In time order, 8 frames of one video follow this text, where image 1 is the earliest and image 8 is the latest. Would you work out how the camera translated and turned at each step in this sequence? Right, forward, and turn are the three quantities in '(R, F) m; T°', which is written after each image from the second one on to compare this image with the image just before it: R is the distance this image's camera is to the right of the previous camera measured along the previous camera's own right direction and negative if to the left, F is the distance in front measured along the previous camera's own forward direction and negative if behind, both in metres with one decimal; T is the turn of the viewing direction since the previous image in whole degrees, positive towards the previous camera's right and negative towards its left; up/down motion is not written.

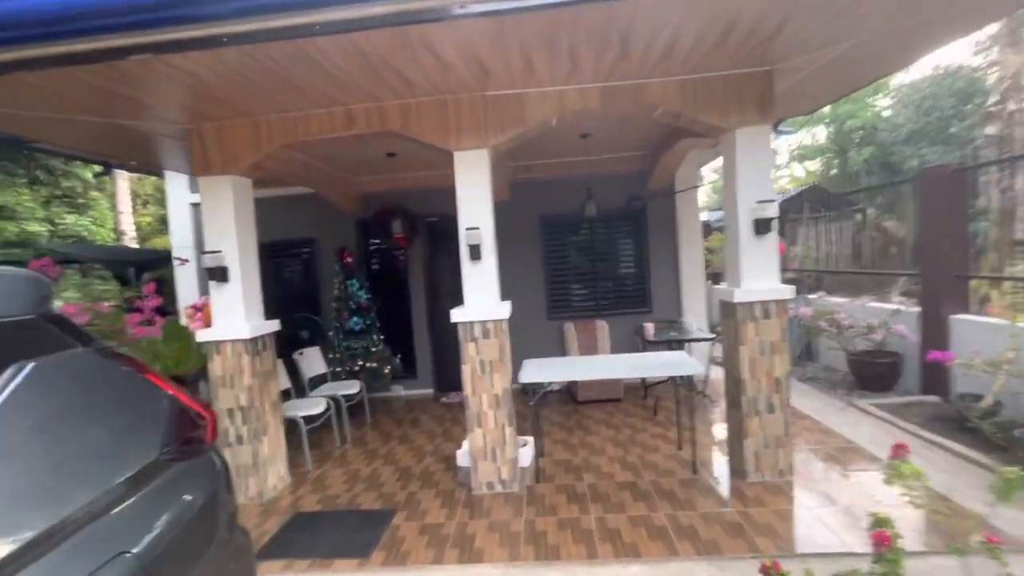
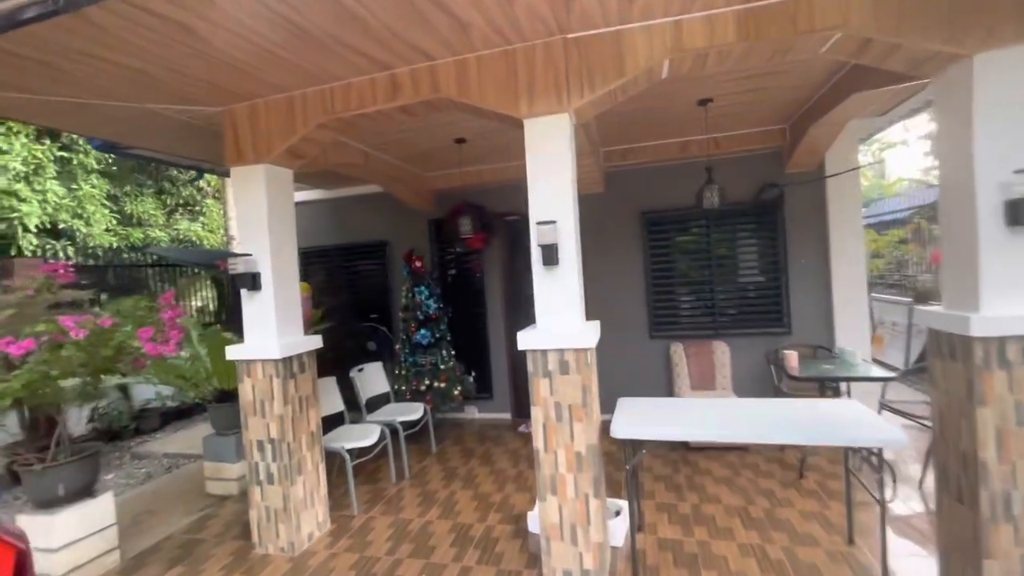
(0.0, +1.0) m; -11°
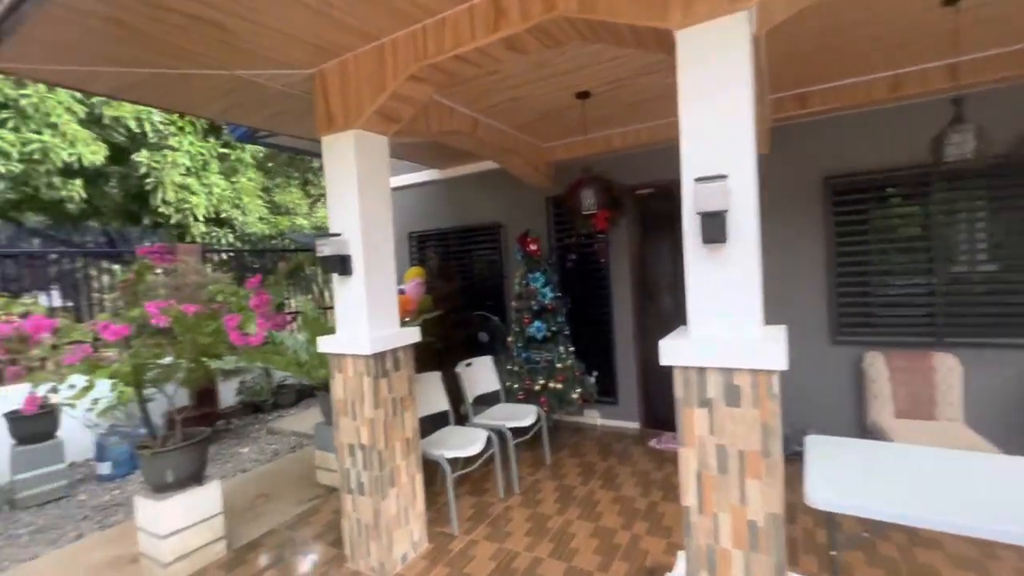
(-0.1, +0.8) m; -15°
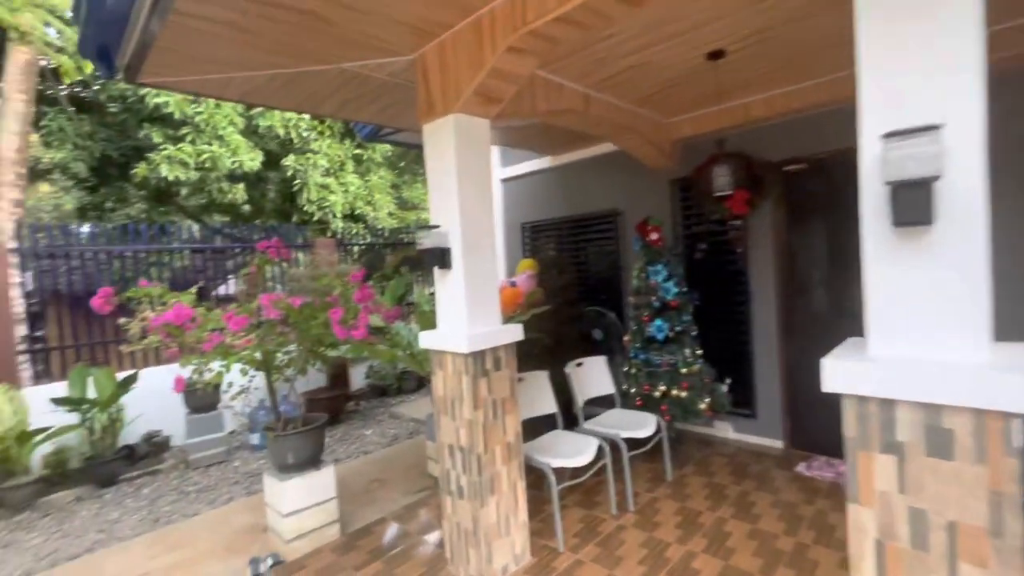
(+0.1, +0.3) m; -14°
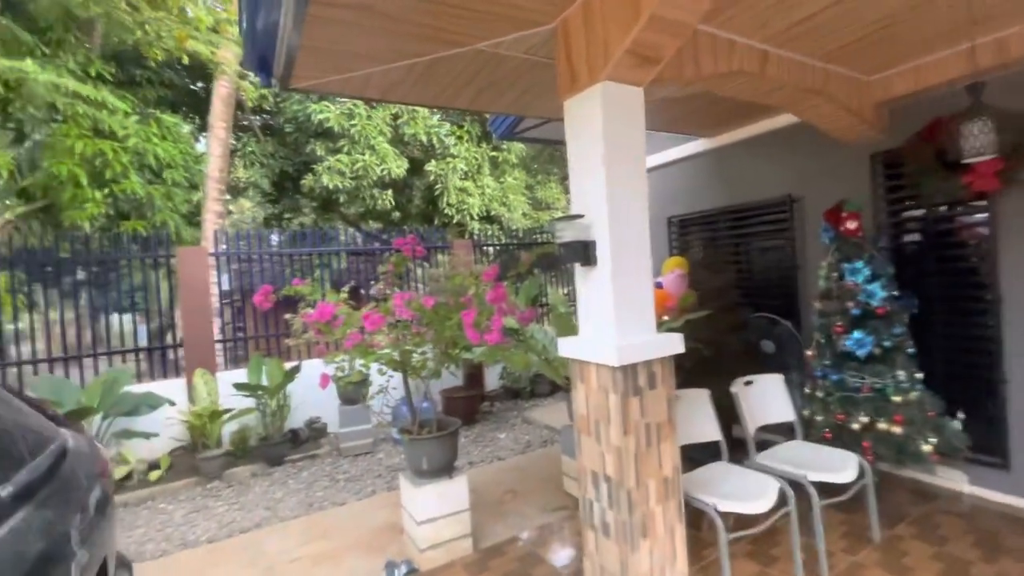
(-0.1, +0.4) m; -16°
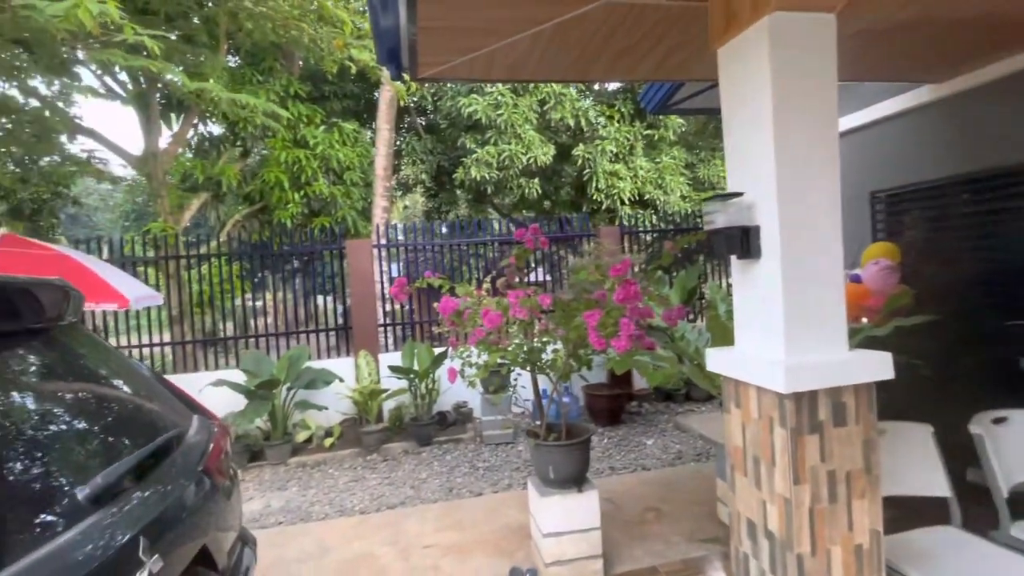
(+0.1, +0.4) m; -18°
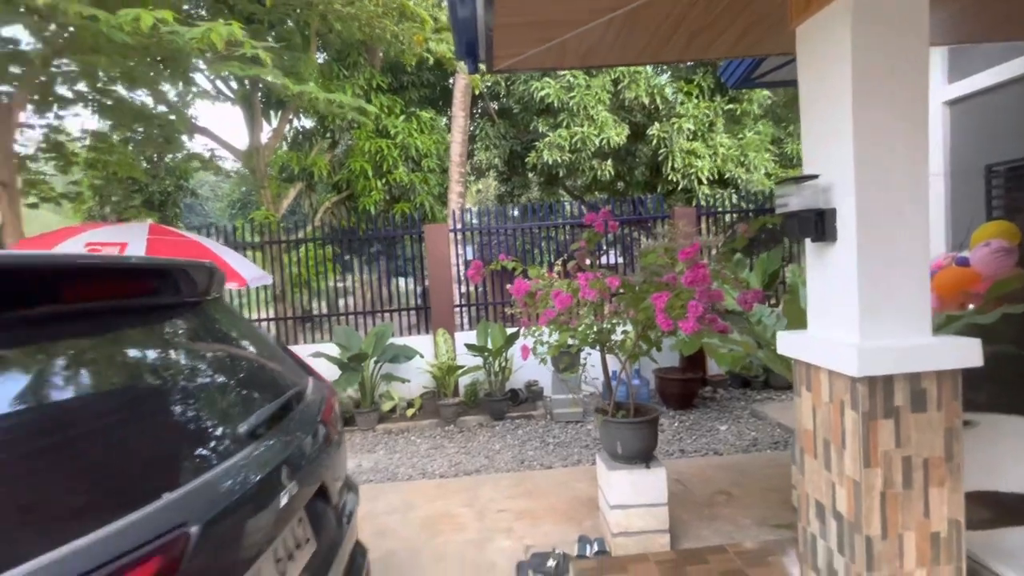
(0.0, -0.1) m; -9°
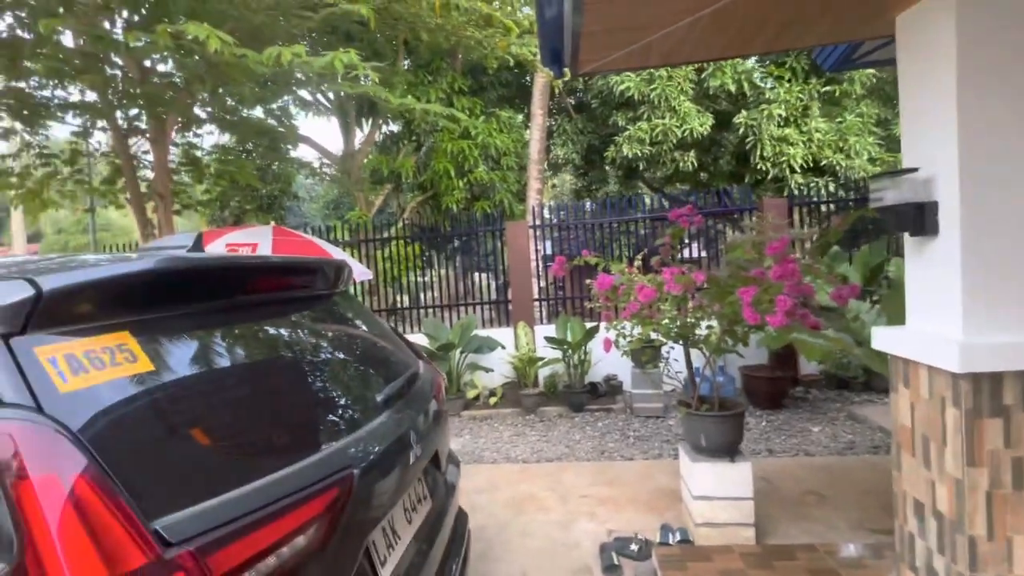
(-0.1, -0.2) m; -9°
